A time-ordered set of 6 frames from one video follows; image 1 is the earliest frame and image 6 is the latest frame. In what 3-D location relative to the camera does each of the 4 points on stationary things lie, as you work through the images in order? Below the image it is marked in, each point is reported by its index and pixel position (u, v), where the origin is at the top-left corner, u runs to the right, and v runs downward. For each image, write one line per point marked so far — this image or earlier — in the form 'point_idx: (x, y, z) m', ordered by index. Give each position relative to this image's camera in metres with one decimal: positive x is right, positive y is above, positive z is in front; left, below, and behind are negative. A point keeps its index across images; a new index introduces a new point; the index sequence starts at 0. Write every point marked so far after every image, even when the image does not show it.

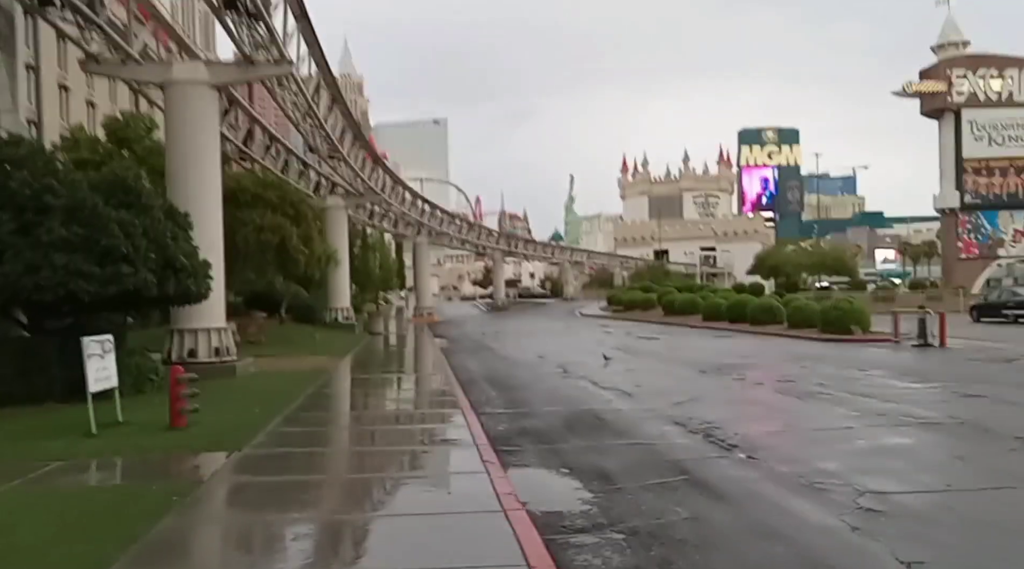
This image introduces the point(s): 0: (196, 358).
0: (-7.0, -1.6, +20.3) m
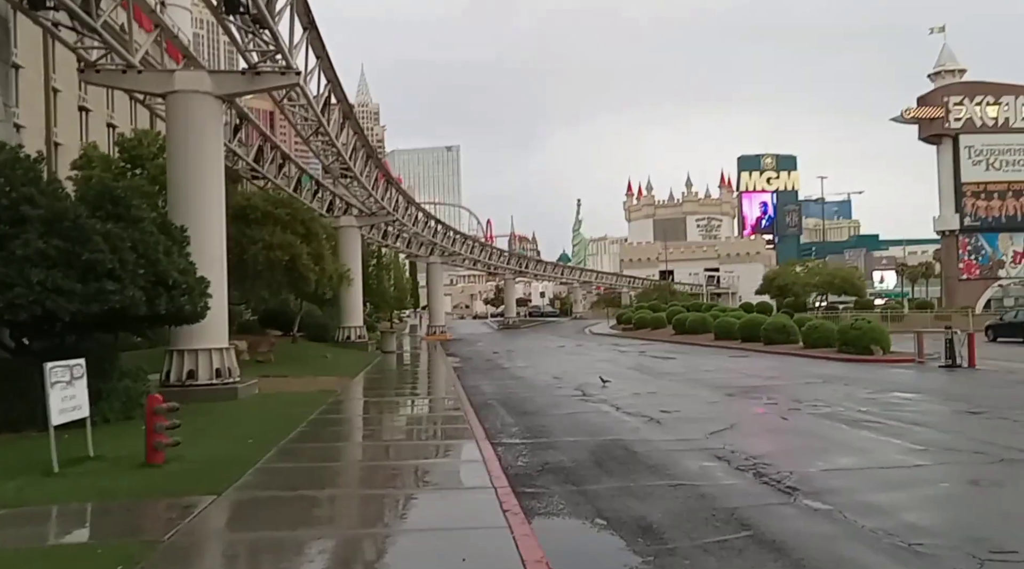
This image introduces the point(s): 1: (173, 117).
0: (-6.6, -2.0, +19.1) m
1: (-7.3, +3.6, +19.6) m
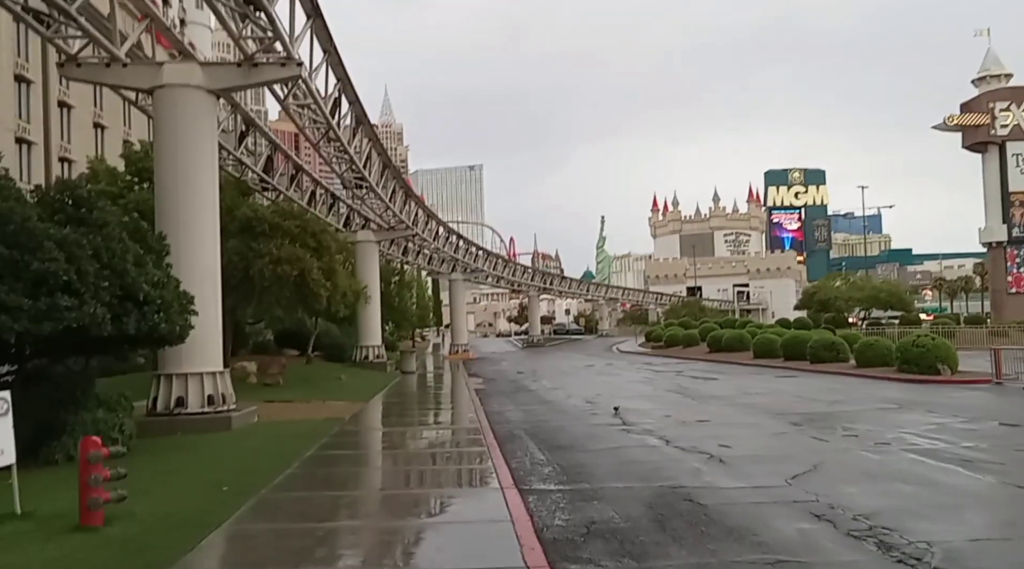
0: (-6.1, -2.3, +17.0) m
1: (-6.8, +3.3, +17.6) m
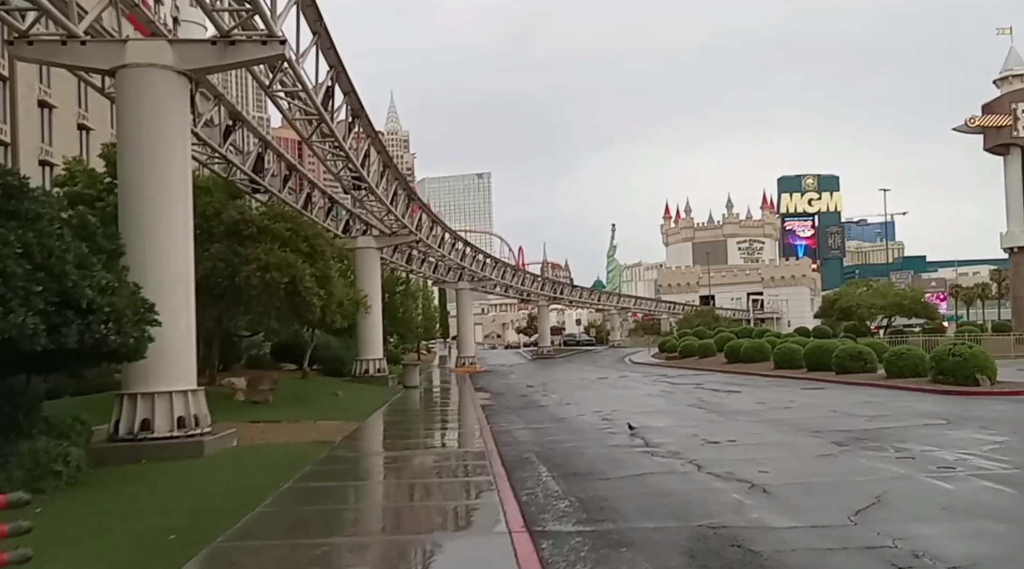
0: (-6.0, -2.4, +15.2) m
1: (-6.7, +3.1, +15.9) m
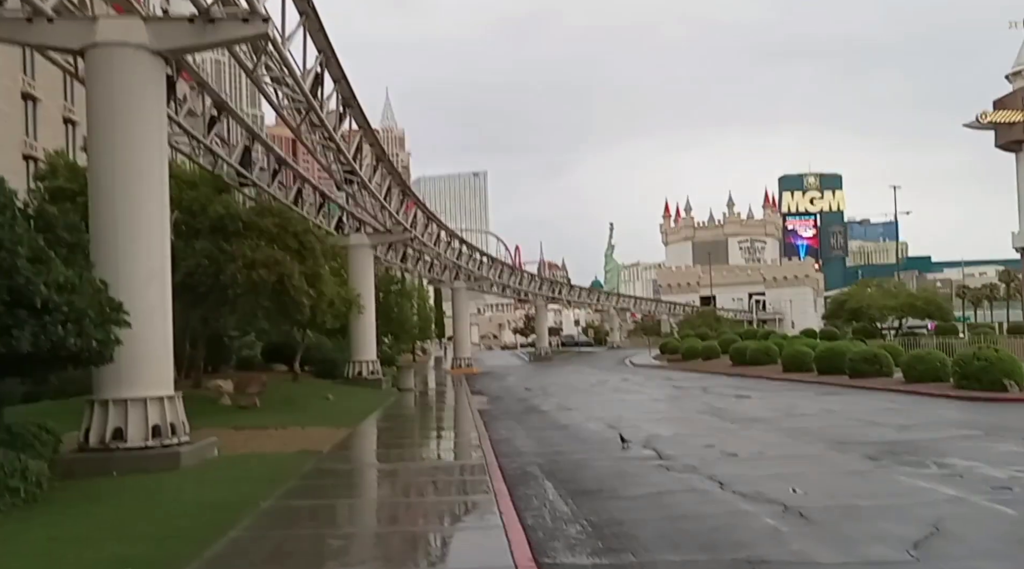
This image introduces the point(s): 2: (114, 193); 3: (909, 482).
0: (-5.9, -2.4, +14.0) m
1: (-6.6, +3.2, +14.7) m
2: (-6.3, +1.4, +14.4) m
3: (+4.8, -2.4, +11.1) m
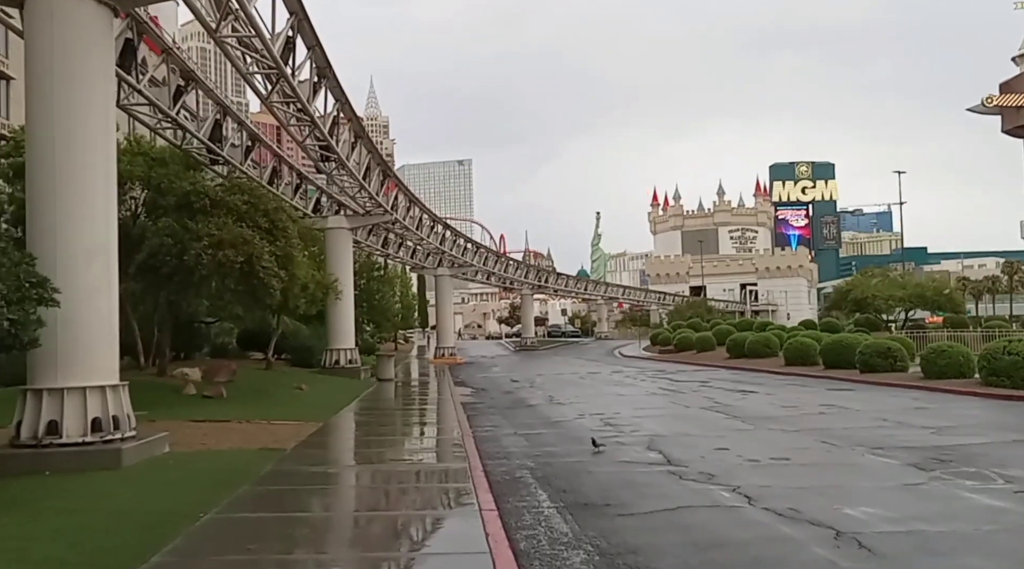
0: (-6.1, -2.1, +12.1) m
1: (-6.7, +3.5, +12.6) m
2: (-6.4, +1.7, +12.4) m
3: (+4.7, -2.2, +9.2) m
